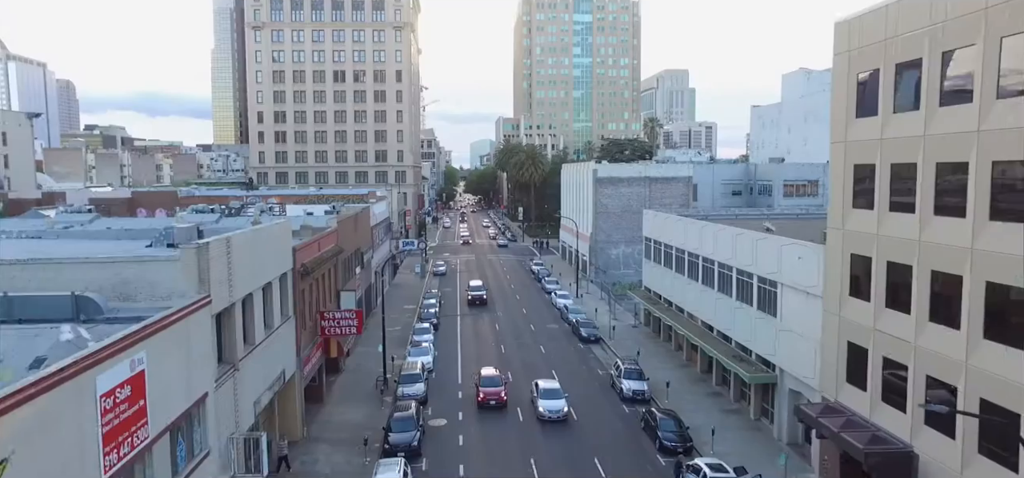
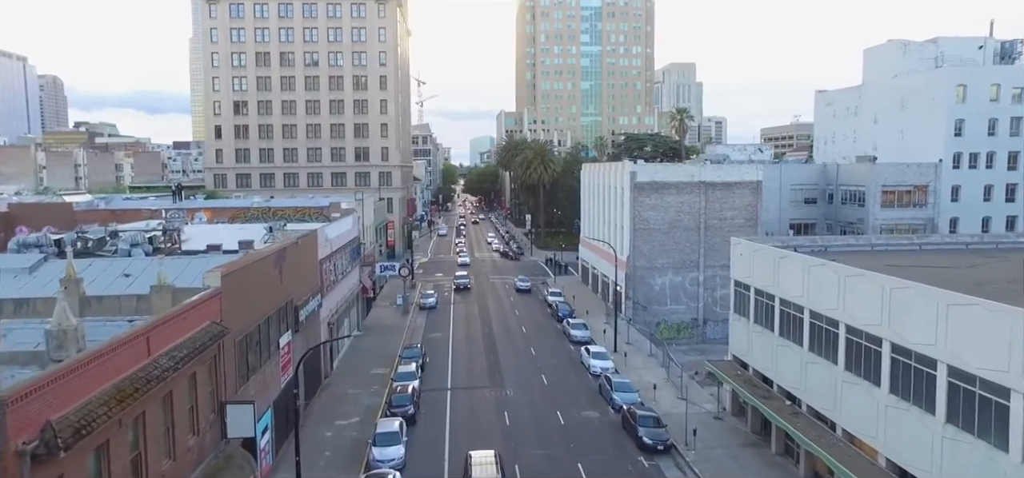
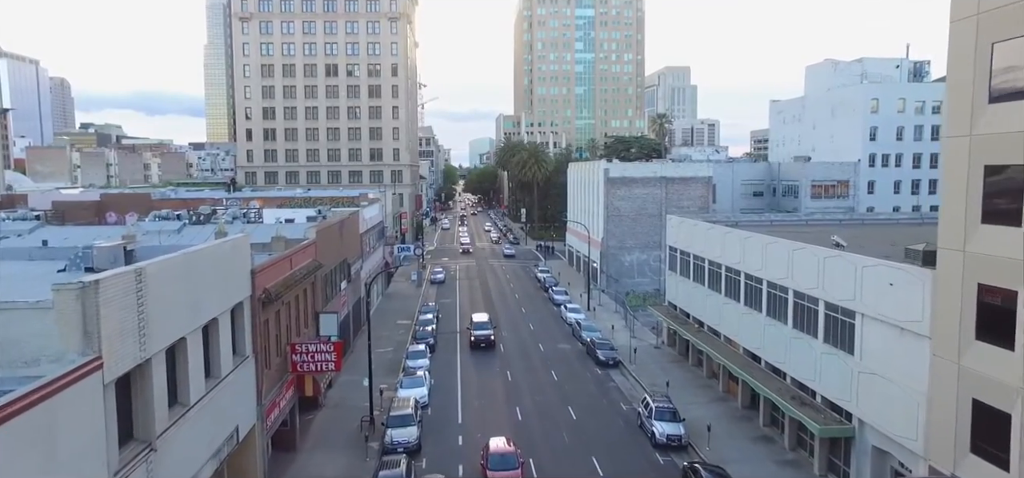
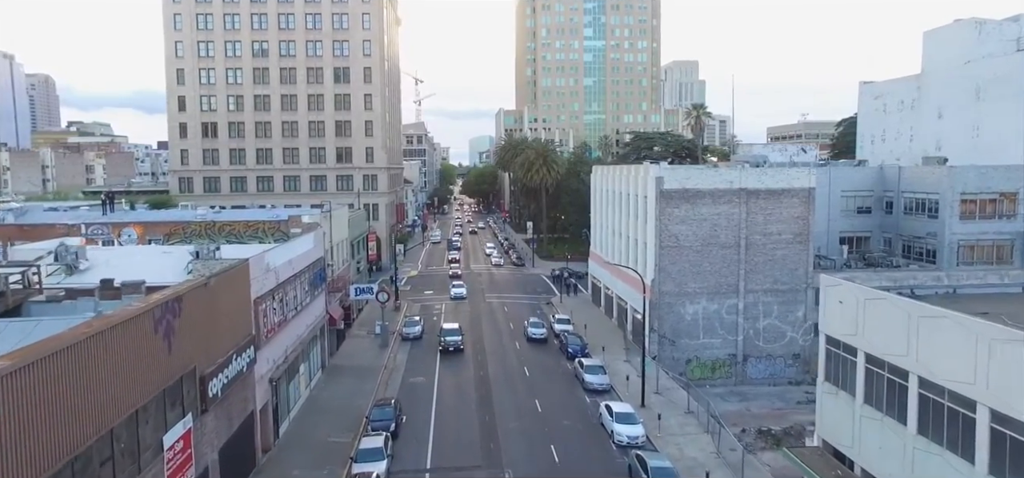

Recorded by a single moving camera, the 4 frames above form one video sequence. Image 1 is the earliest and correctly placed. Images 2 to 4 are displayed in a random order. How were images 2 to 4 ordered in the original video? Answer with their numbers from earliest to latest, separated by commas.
3, 2, 4
